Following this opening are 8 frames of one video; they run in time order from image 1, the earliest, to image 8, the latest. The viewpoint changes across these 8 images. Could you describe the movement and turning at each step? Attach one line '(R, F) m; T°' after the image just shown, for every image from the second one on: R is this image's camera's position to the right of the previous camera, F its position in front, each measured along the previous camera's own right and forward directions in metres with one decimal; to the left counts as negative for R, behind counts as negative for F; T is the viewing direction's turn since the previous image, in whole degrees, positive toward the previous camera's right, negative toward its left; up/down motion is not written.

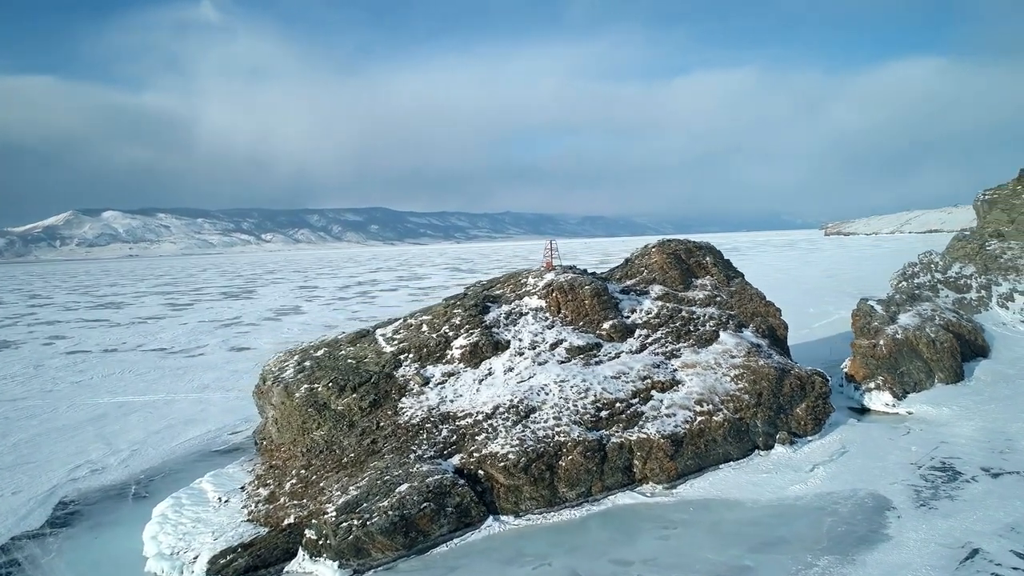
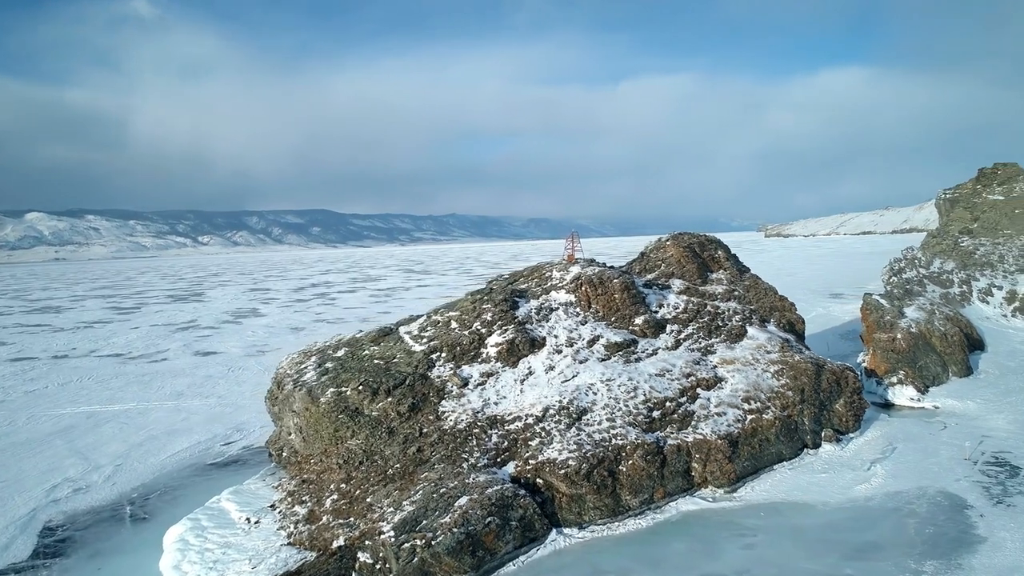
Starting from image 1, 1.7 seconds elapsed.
(-1.5, +0.9) m; +4°
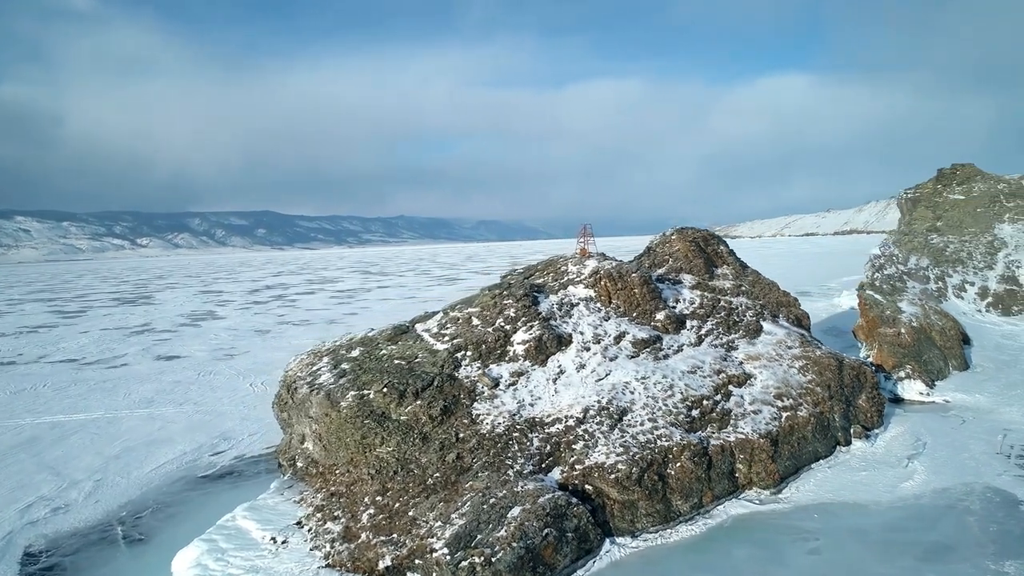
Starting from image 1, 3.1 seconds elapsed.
(-1.2, +0.7) m; +4°
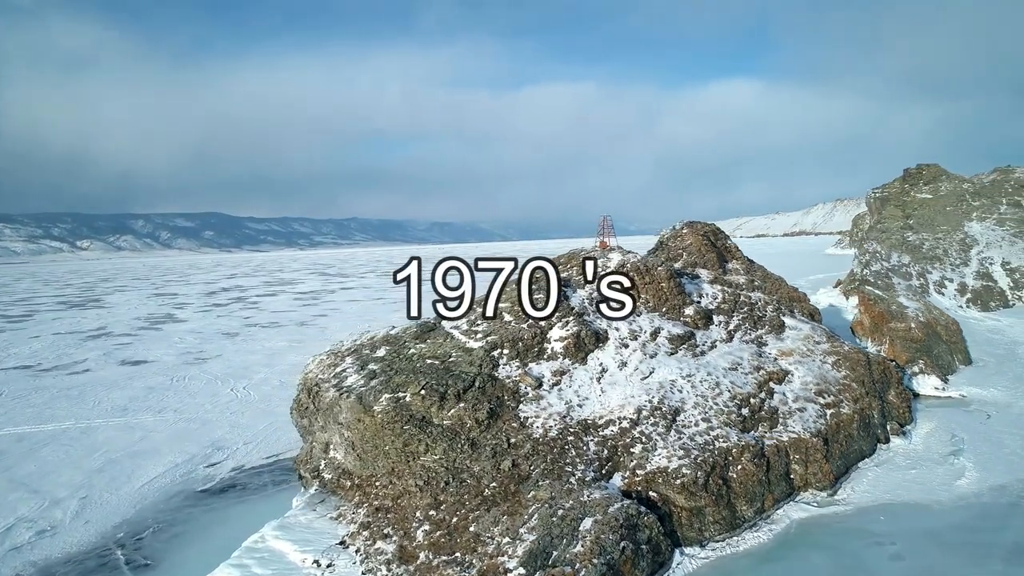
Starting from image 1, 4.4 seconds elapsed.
(-1.2, +0.7) m; +3°
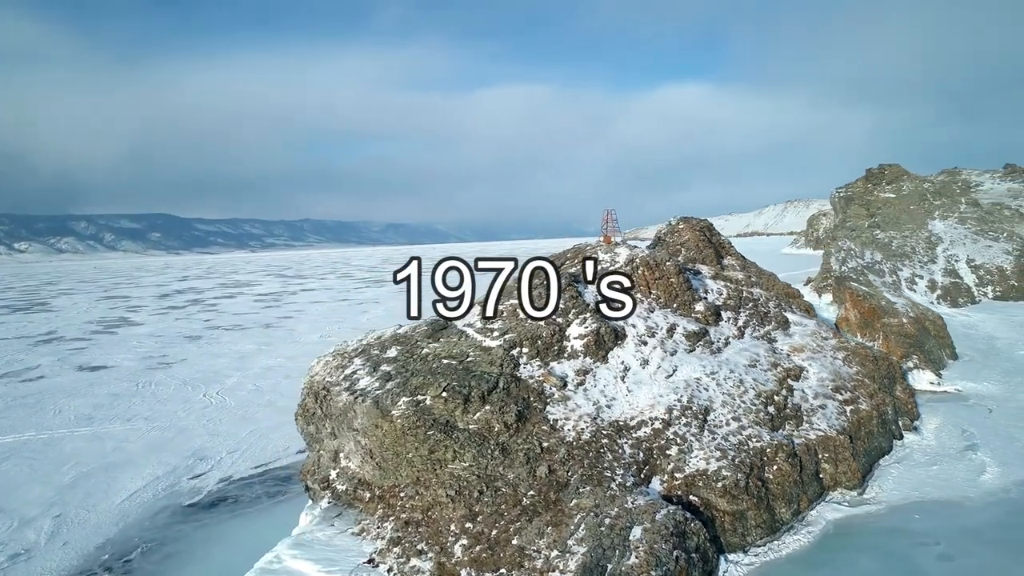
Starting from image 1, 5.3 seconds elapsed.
(-0.8, +0.5) m; +3°
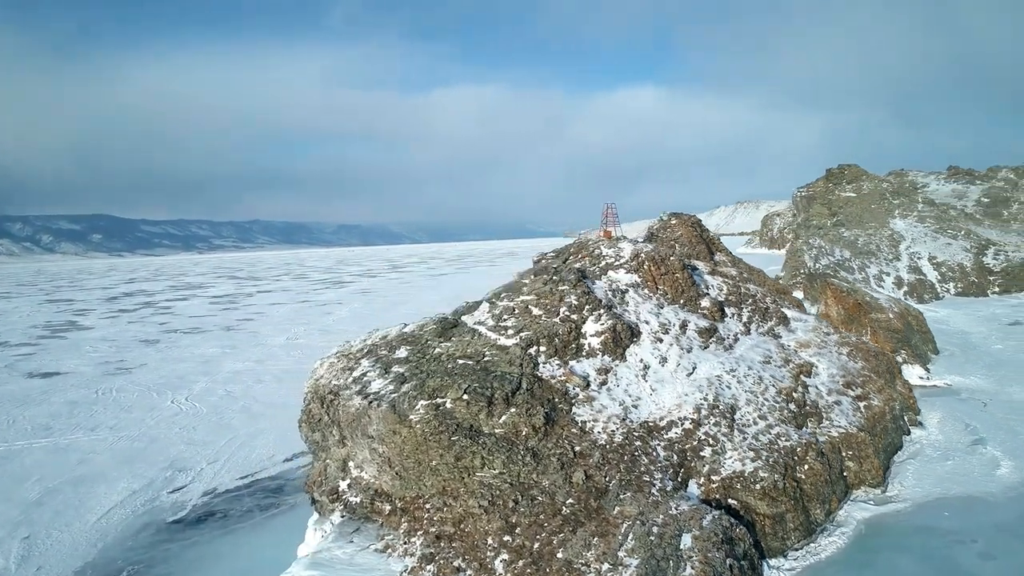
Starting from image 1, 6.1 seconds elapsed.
(-0.8, +0.5) m; +3°
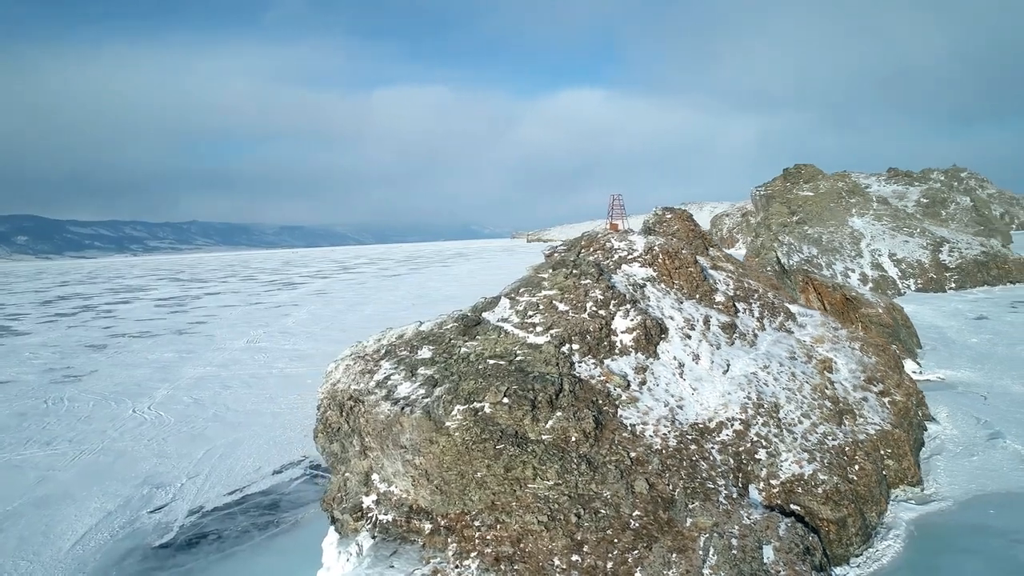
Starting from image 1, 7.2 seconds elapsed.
(-1.0, +0.7) m; +4°
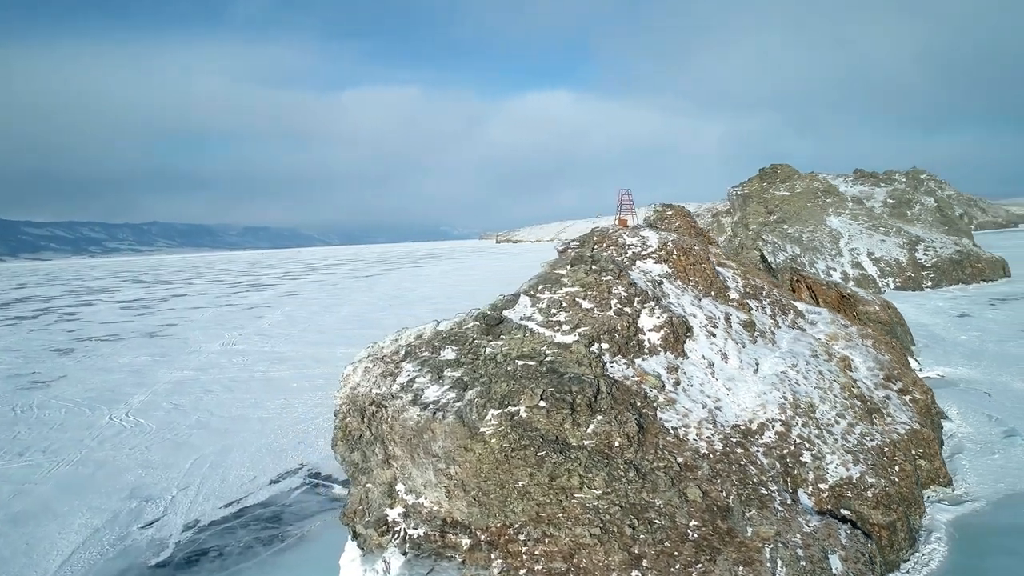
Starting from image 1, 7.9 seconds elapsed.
(-0.6, +0.4) m; +2°
